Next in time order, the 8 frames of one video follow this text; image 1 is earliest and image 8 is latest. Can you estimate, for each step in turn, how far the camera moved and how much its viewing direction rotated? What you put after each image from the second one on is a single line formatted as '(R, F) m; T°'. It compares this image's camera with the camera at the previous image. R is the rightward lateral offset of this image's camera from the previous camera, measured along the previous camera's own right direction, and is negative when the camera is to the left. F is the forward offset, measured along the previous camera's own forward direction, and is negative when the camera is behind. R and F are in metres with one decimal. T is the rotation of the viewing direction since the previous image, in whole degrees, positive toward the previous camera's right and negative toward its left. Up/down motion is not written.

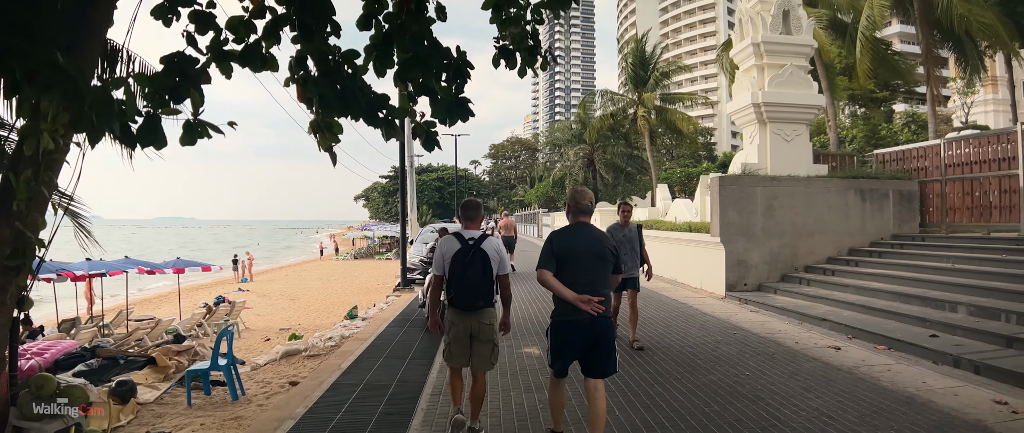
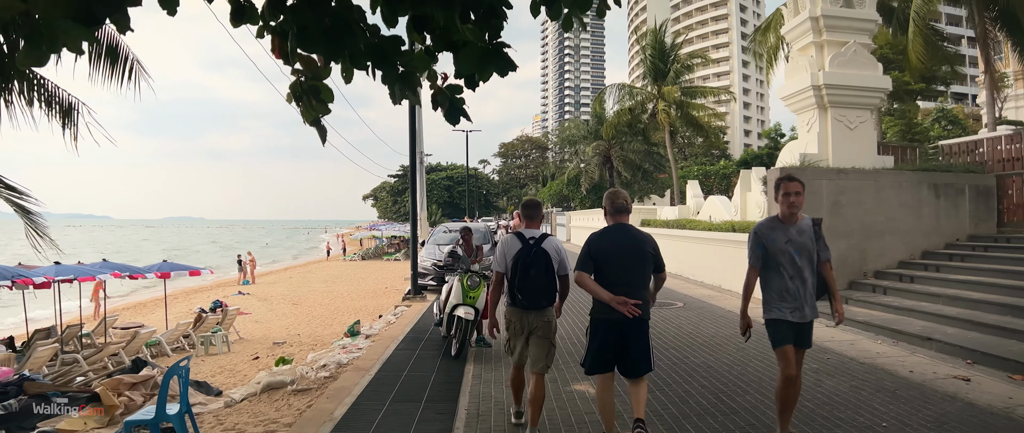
(-0.2, +1.4) m; -1°
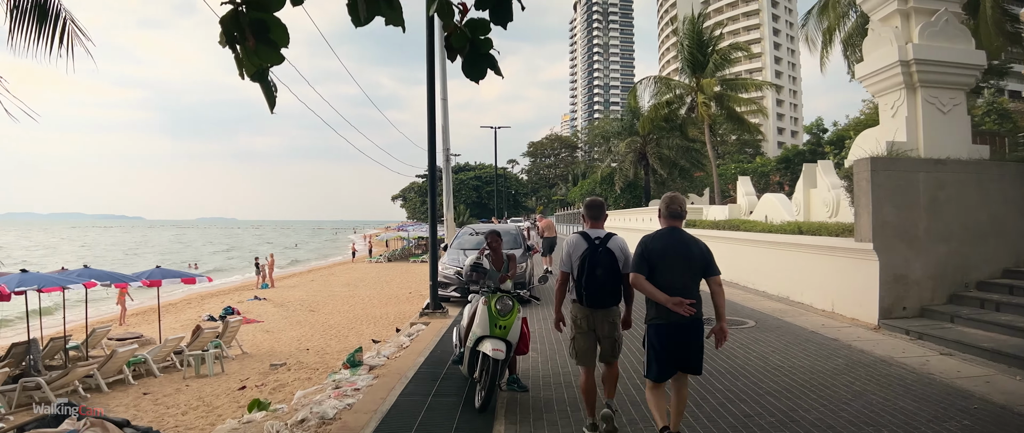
(-0.1, +1.4) m; -2°
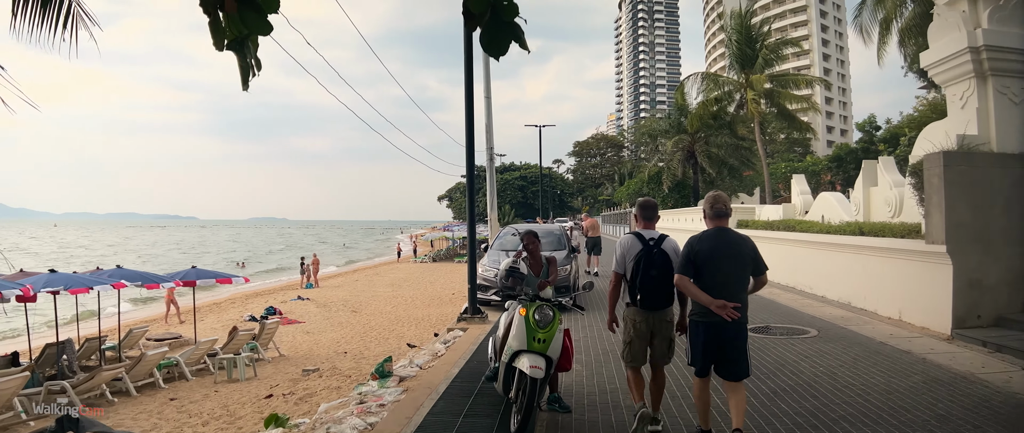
(0.0, +0.4) m; -3°
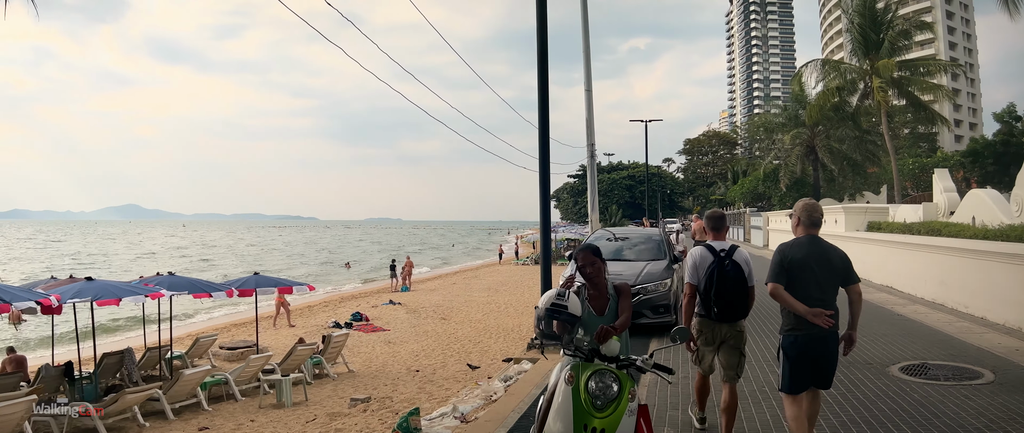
(+0.2, +1.3) m; -7°
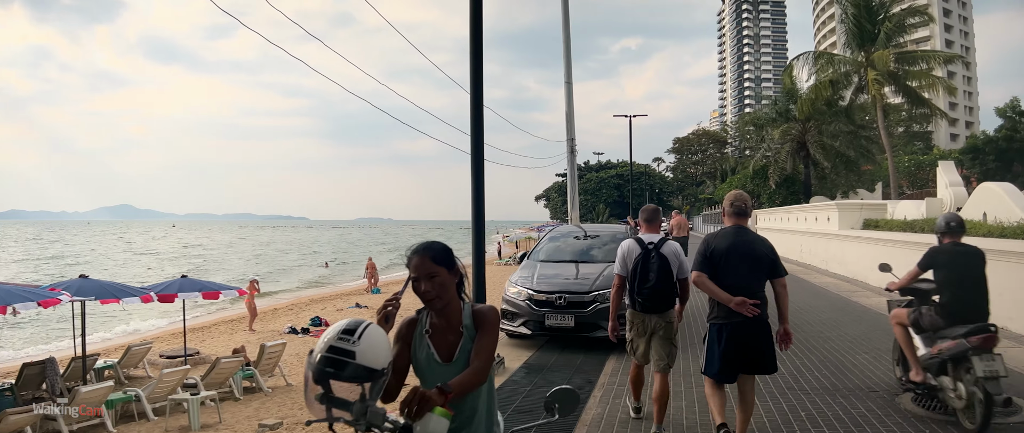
(+0.3, +1.1) m; +1°
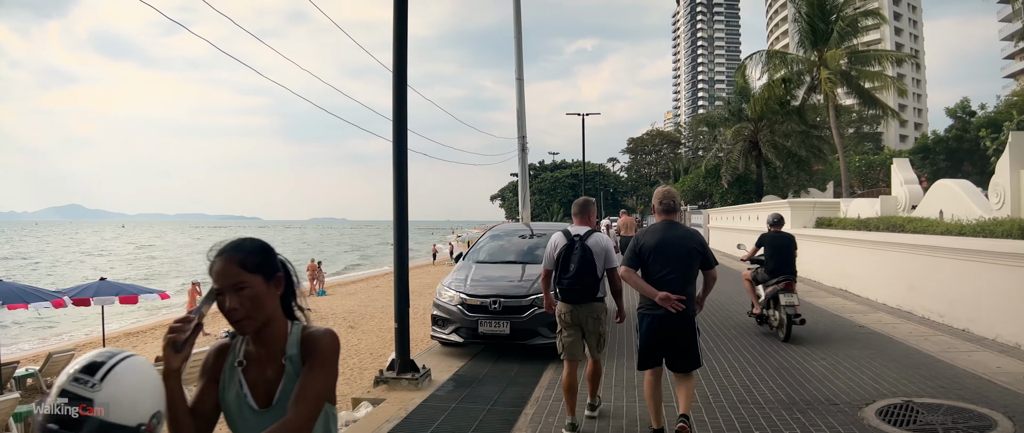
(+0.1, +0.5) m; +3°
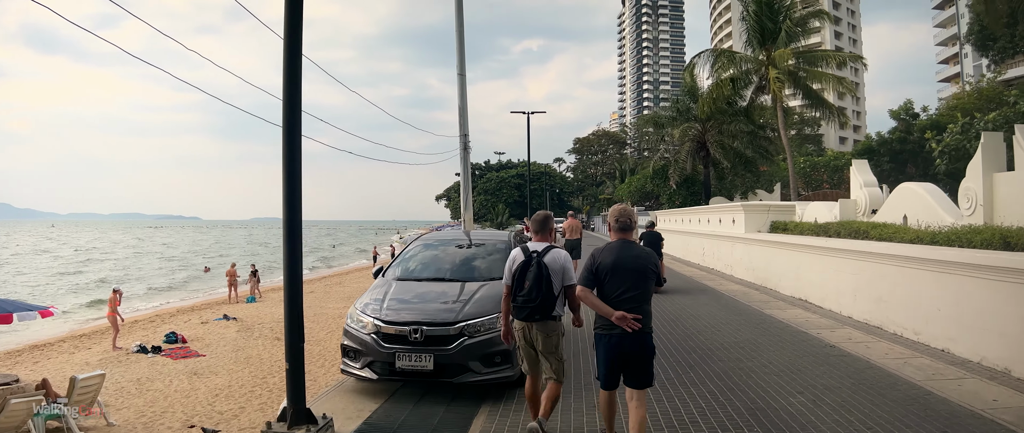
(+0.1, +0.8) m; +3°
